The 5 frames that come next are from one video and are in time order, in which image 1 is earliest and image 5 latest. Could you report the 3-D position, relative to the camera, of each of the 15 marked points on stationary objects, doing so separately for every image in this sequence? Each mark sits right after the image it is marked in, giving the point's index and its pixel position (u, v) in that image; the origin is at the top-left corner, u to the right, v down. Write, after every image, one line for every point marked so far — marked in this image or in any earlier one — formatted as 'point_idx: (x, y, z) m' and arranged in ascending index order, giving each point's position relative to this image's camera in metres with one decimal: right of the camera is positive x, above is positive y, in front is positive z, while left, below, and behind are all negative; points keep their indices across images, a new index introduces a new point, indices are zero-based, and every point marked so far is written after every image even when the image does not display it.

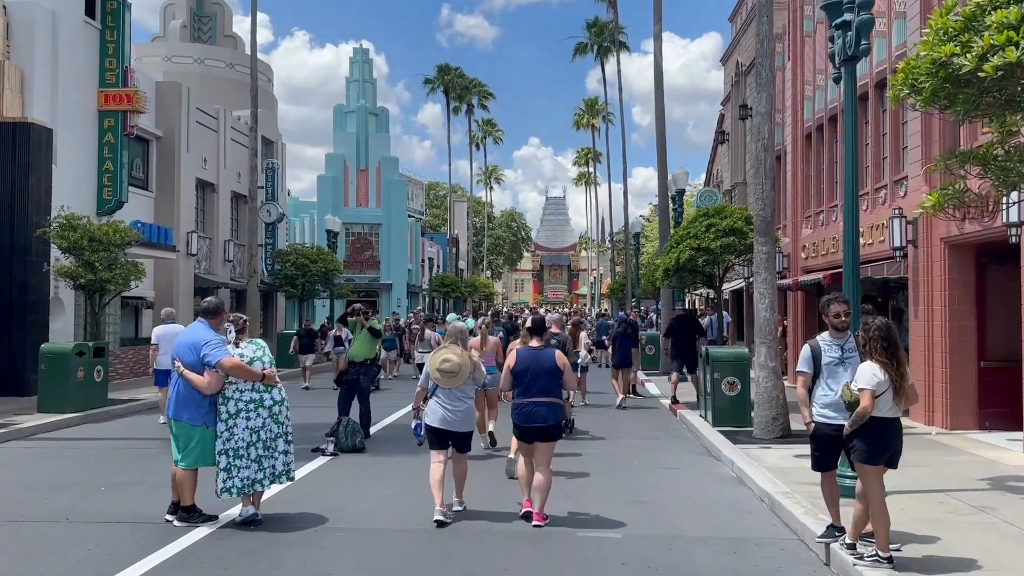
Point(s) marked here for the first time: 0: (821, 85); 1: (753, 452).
0: (+7.1, +4.7, +18.8) m
1: (+3.2, -2.2, +10.9) m
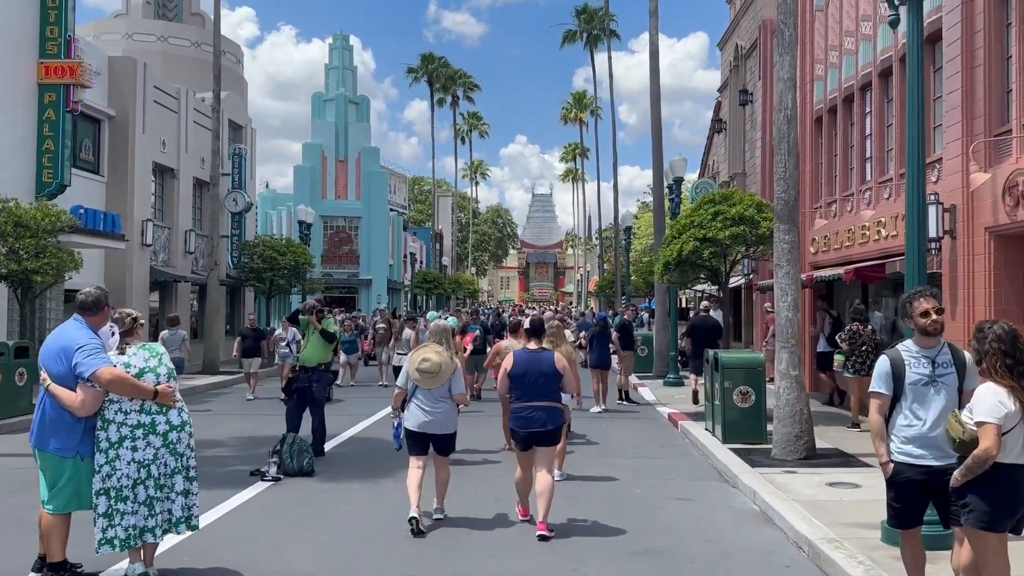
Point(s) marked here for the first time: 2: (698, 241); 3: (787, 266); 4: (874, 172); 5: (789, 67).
0: (+6.8, +4.7, +17.1) m
1: (+3.0, -2.1, +9.2) m
2: (+3.0, +0.8, +13.3) m
3: (+3.4, +0.3, +10.2) m
4: (+6.7, +2.1, +15.1) m
5: (+3.5, +2.8, +10.3) m
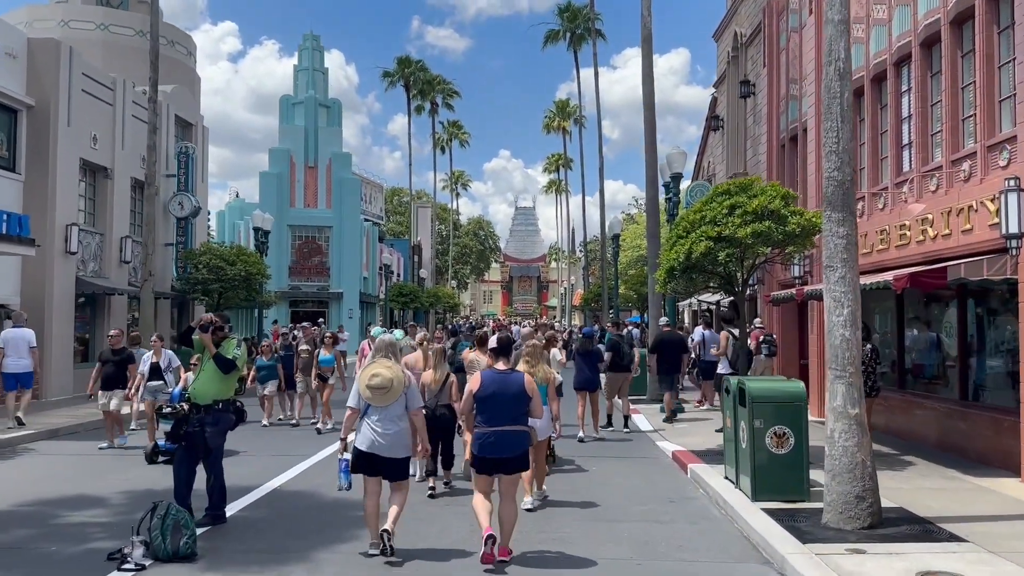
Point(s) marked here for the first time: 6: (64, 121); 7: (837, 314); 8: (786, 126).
0: (+6.3, +4.5, +14.7) m
1: (+2.6, -2.2, +6.6) m
2: (+2.6, +0.6, +10.7) m
3: (+3.1, +0.2, +7.6) m
4: (+6.2, +2.0, +12.7) m
5: (+3.1, +2.7, +7.8) m
6: (-10.9, +4.0, +19.9) m
7: (+3.0, -0.2, +7.6) m
8: (+6.4, +3.7, +18.9) m
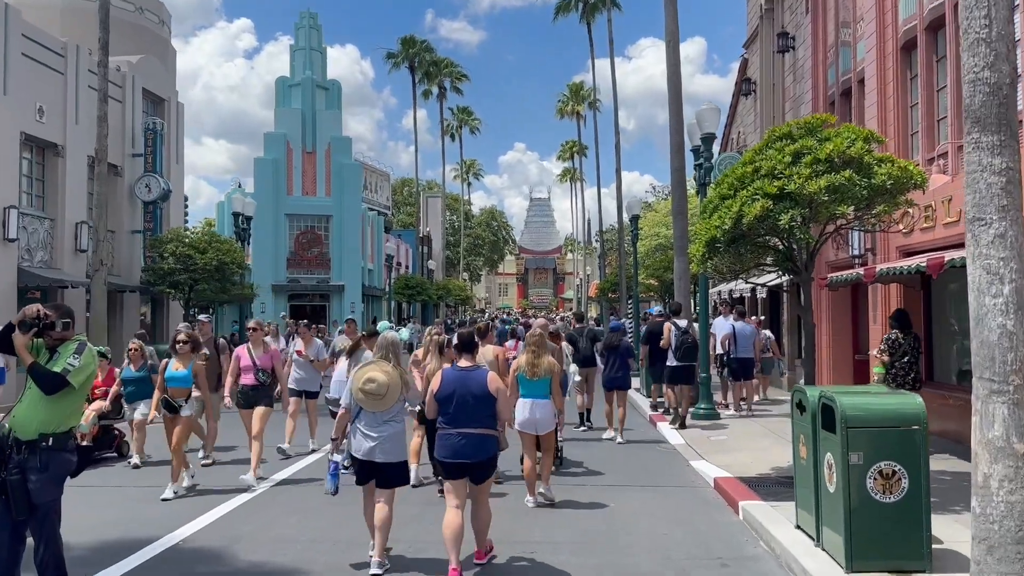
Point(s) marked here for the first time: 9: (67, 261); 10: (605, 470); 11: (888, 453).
0: (+6.2, +4.8, +11.8) m
1: (+2.5, -2.0, +3.9) m
2: (+2.5, +0.9, +8.0) m
3: (+2.9, +0.4, +4.8) m
4: (+6.1, +2.3, +9.8) m
5: (+2.9, +2.9, +5.0) m
6: (-10.9, +4.2, +17.3) m
7: (+2.9, 0.0, +4.8) m
8: (+6.4, +4.1, +16.1) m
9: (-10.7, +0.7, +19.6) m
10: (+1.2, -2.4, +10.5) m
11: (+2.7, -1.2, +5.8) m
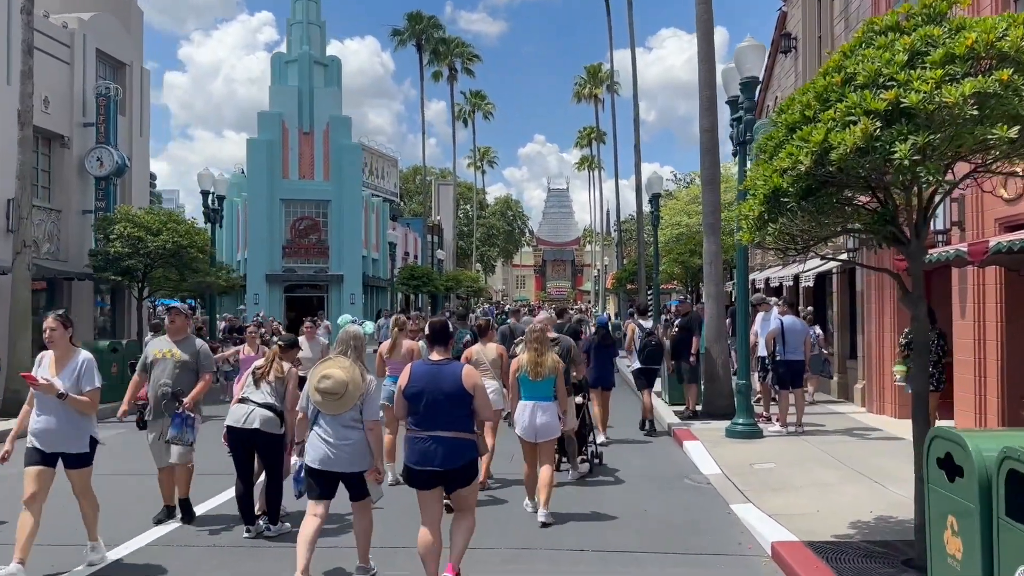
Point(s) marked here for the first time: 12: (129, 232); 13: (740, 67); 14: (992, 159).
0: (+6.0, +5.0, +8.8) m
1: (+2.1, -1.9, +1.0) m
2: (+2.2, +1.0, +5.0) m
3: (+2.5, +0.5, +1.9) m
4: (+5.9, +2.4, +6.8) m
5: (+2.6, +3.0, +2.1) m
6: (-10.9, +4.5, +14.7) m
7: (+2.5, +0.1, +1.9) m
8: (+6.3, +4.3, +13.0) m
9: (-10.7, +0.9, +17.0) m
10: (+1.0, -2.3, +7.6) m
11: (+2.3, -1.0, +2.9) m
12: (-8.6, +1.2, +18.5) m
13: (+3.2, +3.1, +11.5) m
14: (+3.2, +0.8, +5.4) m
